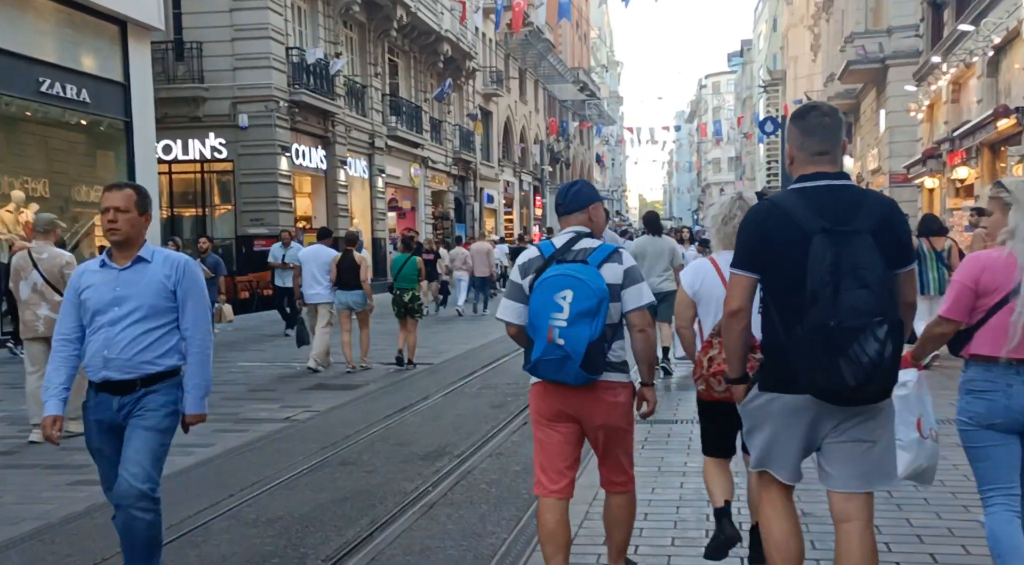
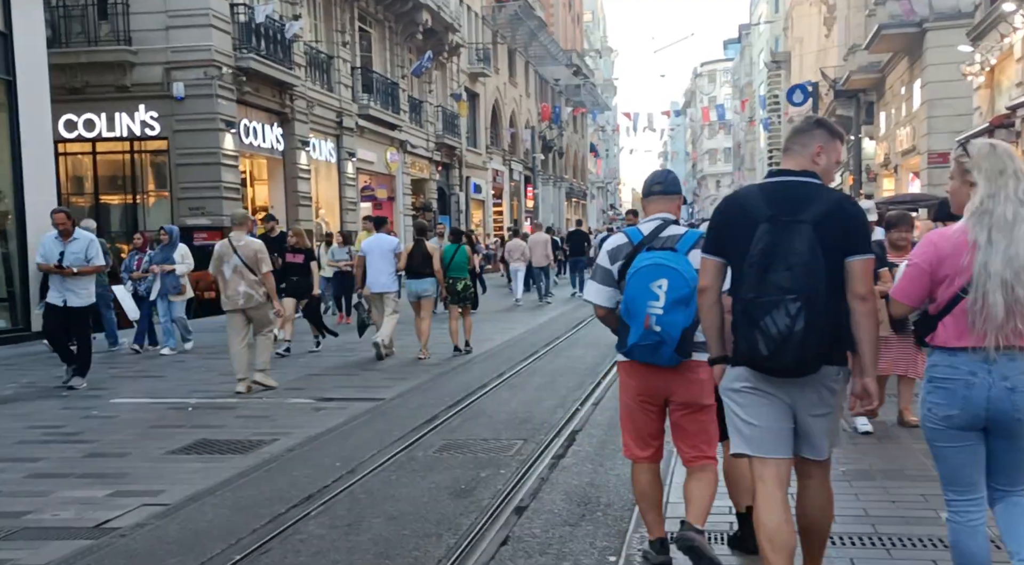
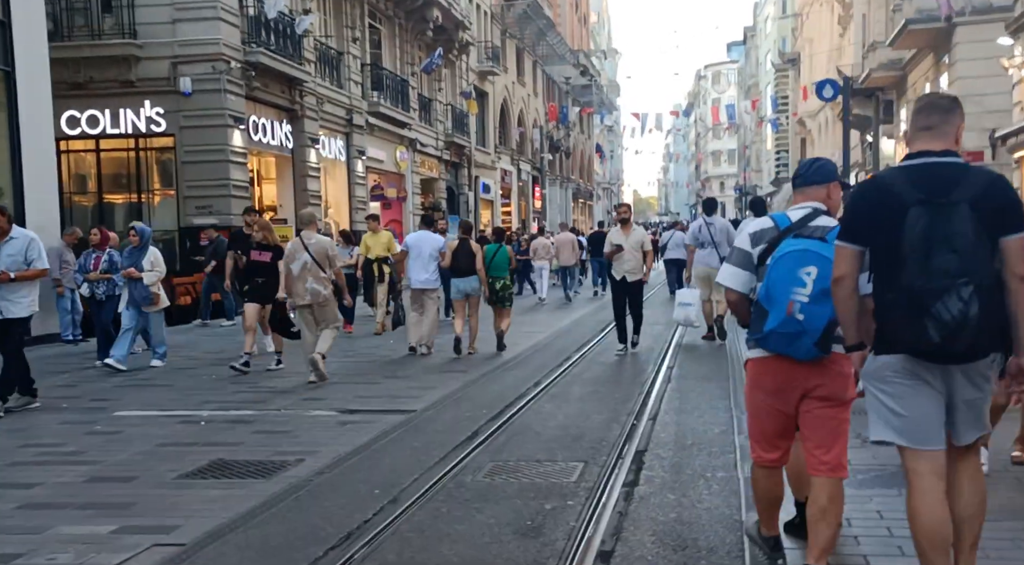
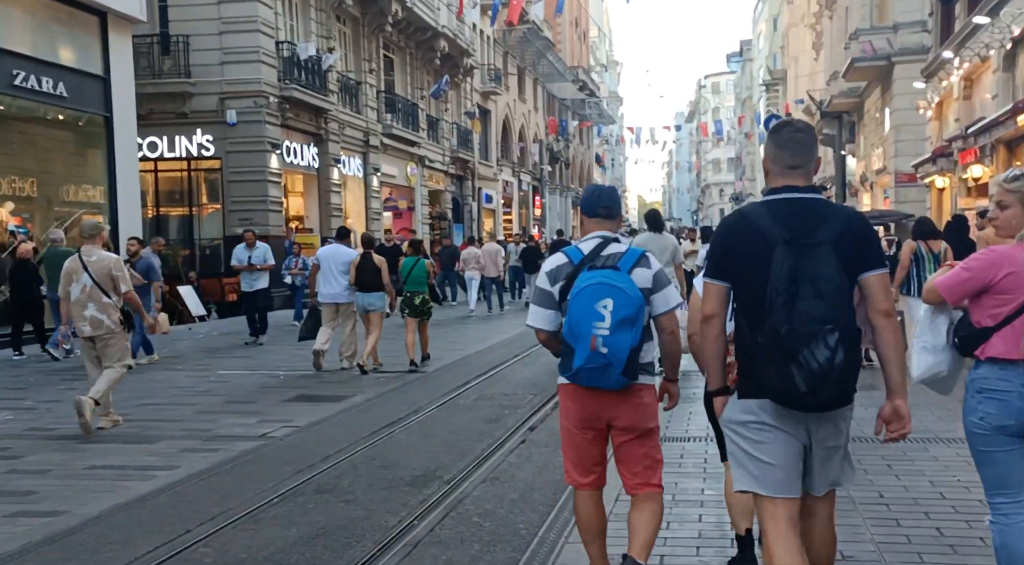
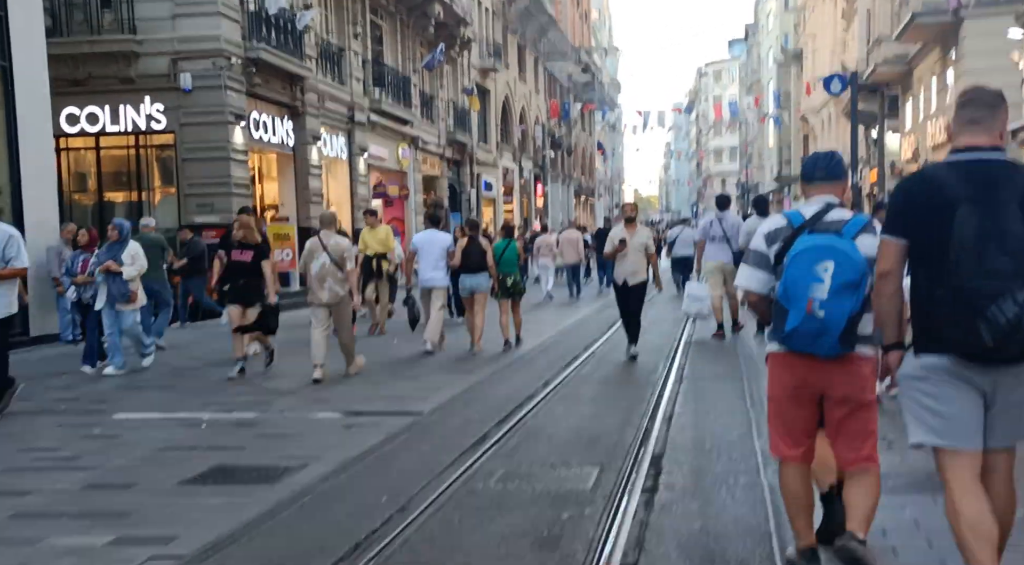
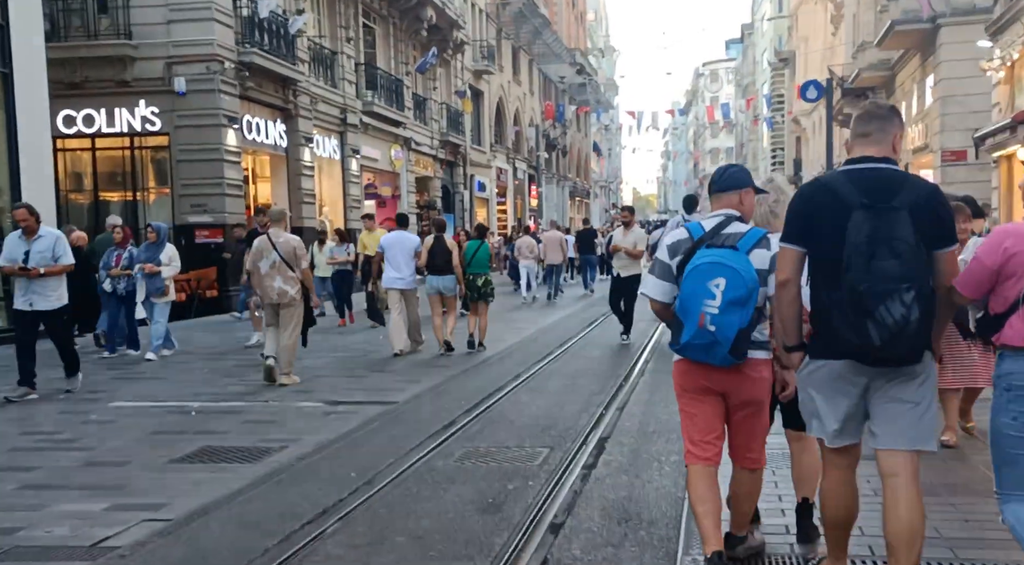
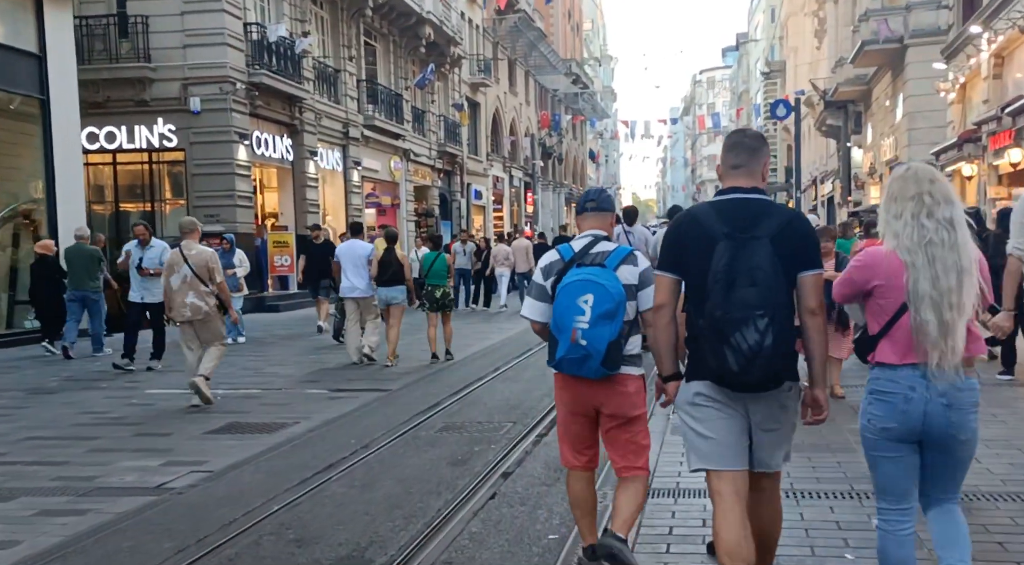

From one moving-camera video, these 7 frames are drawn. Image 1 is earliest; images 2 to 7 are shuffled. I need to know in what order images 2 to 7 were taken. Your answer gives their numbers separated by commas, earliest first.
4, 7, 2, 6, 3, 5
